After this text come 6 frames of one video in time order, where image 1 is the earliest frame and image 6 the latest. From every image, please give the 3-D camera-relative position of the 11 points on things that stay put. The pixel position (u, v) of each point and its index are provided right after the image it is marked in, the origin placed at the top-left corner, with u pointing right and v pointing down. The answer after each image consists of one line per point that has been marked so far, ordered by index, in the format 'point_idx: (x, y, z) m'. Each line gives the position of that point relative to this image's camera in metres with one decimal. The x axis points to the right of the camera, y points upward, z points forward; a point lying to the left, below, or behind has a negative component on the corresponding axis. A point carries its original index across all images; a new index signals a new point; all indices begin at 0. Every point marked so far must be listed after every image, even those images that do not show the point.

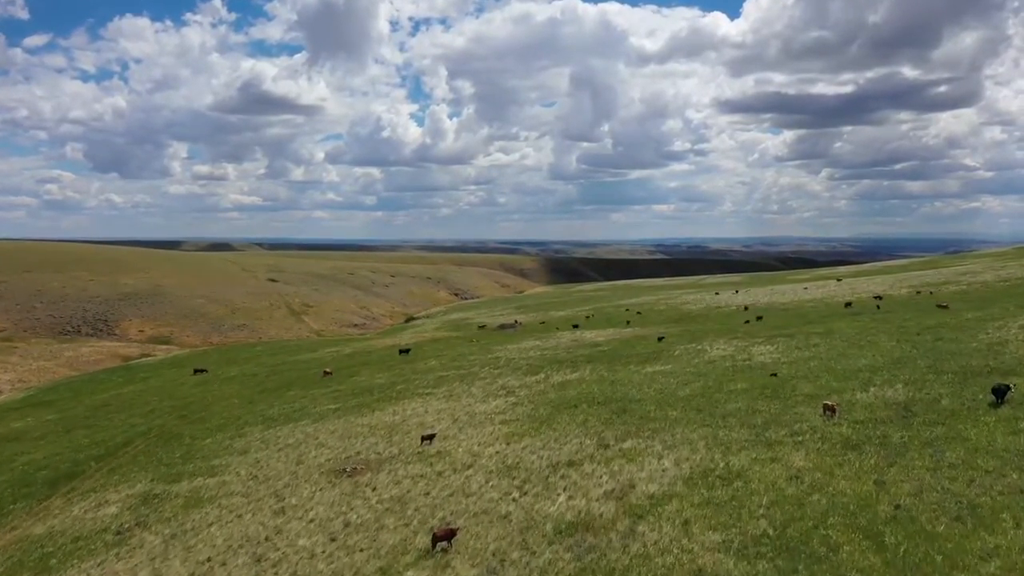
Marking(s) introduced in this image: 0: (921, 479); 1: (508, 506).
0: (+9.3, -4.4, +15.1) m
1: (-0.1, -5.6, +17.0) m
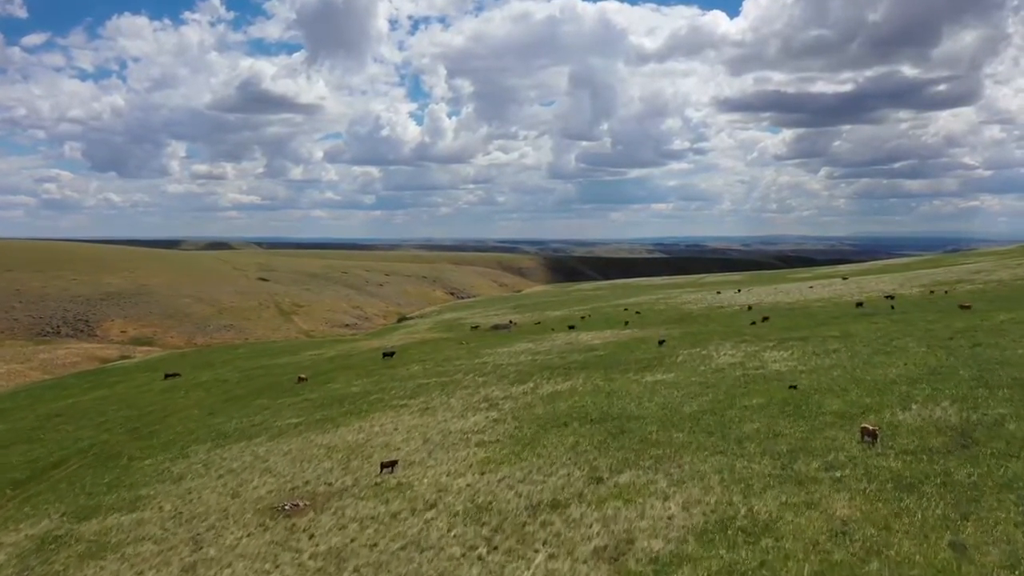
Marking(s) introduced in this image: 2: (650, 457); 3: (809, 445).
0: (+8.6, -4.4, +11.4) m
1: (-0.8, -5.6, +13.3) m
2: (+3.8, -4.7, +18.5) m
3: (+7.9, -4.2, +17.7) m
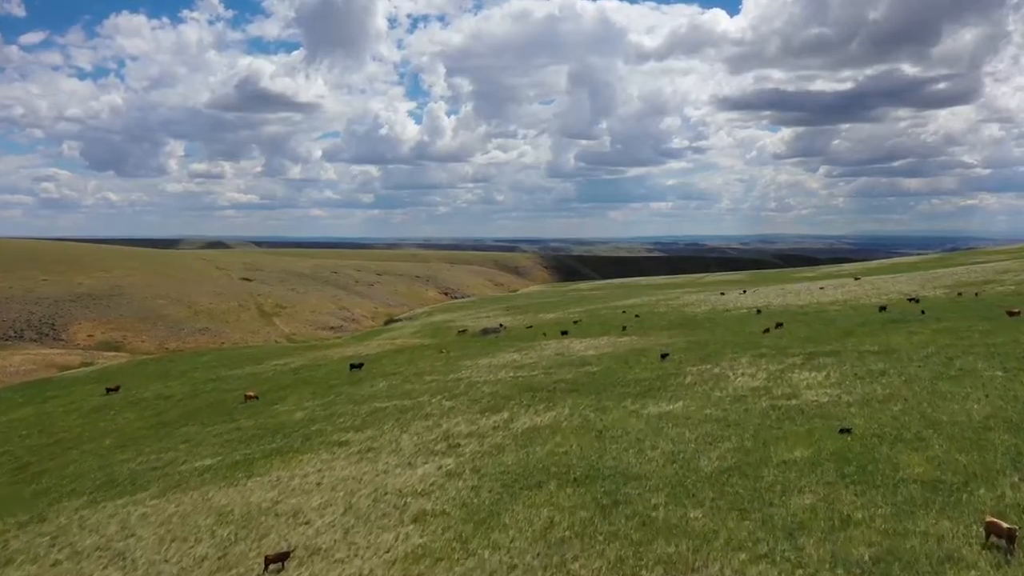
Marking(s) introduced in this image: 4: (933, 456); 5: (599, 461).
0: (+7.4, -4.7, +5.2) m
1: (-2.0, -5.9, +7.1) m
2: (+2.7, -5.0, +12.3) m
3: (+6.7, -4.5, +11.4) m
4: (+9.9, -3.9, +15.7) m
5: (+2.4, -4.8, +18.6) m
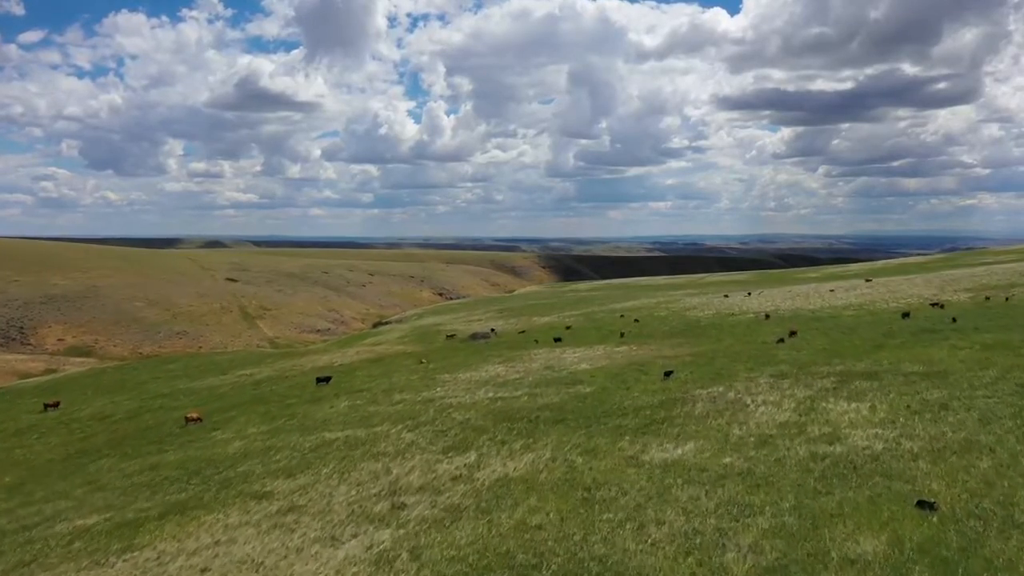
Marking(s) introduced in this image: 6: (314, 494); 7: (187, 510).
0: (+6.5, -5.0, 0.0) m
1: (-2.9, -6.3, +1.9) m
2: (+1.7, -5.3, +7.1) m
3: (+5.7, -4.8, +6.2) m
4: (+8.9, -4.3, +10.5) m
5: (+1.5, -5.2, +13.5) m
6: (-5.7, -5.9, +19.4) m
7: (-9.2, -6.4, +19.1) m
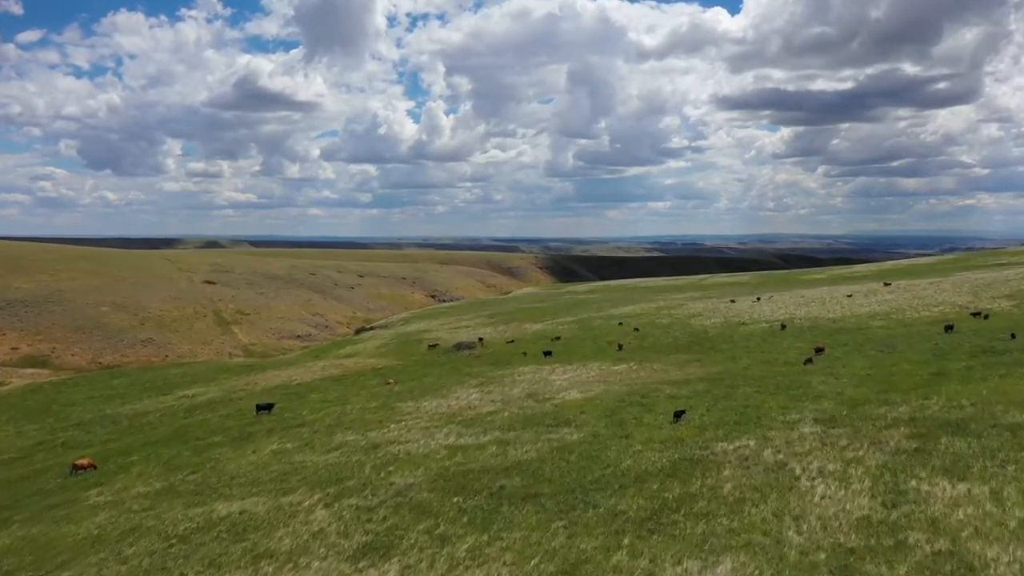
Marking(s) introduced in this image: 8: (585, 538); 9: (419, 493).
0: (+5.2, -5.6, -7.2) m
1: (-4.2, -6.8, -5.3) m
2: (+0.4, -5.9, -0.1) m
3: (+4.5, -5.4, -0.9) m
4: (+7.7, -4.9, +3.3) m
5: (+0.2, -5.8, +6.3) m
6: (-7.0, -6.5, +12.2) m
7: (-10.5, -6.9, +11.9) m
8: (+1.6, -5.5, +14.8) m
9: (-2.6, -5.8, +19.2) m
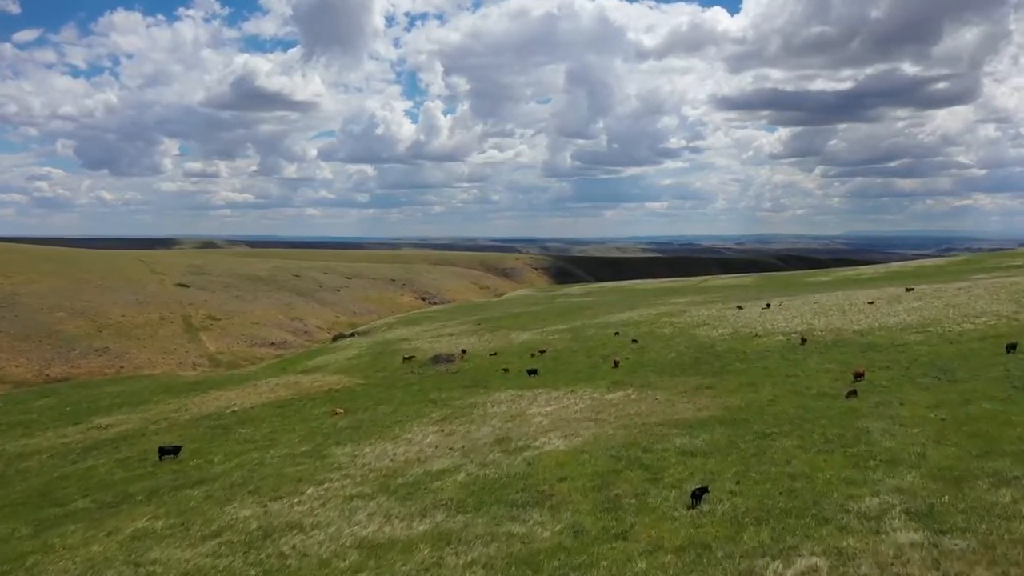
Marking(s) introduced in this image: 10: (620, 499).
0: (+3.9, -6.2, -14.8) m
1: (-5.5, -7.4, -13.0) m
2: (-0.9, -6.5, -7.8) m
3: (+3.2, -6.0, -8.6) m
4: (+6.3, -5.5, -4.4) m
5: (-1.1, -6.4, -1.4) m
6: (-8.3, -7.1, +4.5) m
7: (-11.9, -7.5, +4.2) m
8: (+0.3, -6.0, +7.1) m
9: (-4.0, -6.4, +11.5) m
10: (+3.1, -5.6, +18.1) m
